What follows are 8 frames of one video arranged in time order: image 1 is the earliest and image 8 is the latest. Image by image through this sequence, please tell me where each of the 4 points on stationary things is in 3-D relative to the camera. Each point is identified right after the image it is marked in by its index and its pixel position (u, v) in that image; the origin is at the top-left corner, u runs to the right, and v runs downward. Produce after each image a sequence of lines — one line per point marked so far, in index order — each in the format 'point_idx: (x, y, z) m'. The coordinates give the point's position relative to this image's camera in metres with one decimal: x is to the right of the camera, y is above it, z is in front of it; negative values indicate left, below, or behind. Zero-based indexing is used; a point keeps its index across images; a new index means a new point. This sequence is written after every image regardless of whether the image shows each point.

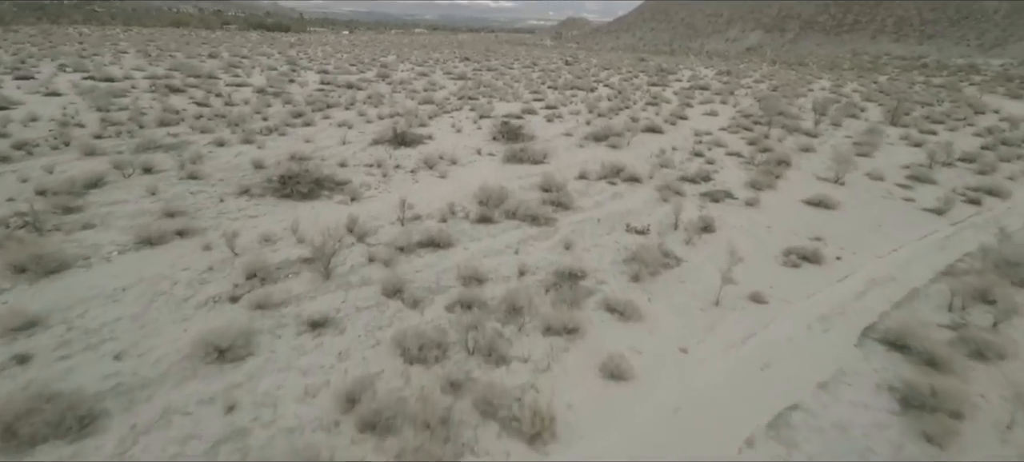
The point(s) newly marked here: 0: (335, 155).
0: (-4.3, +1.8, +10.3) m
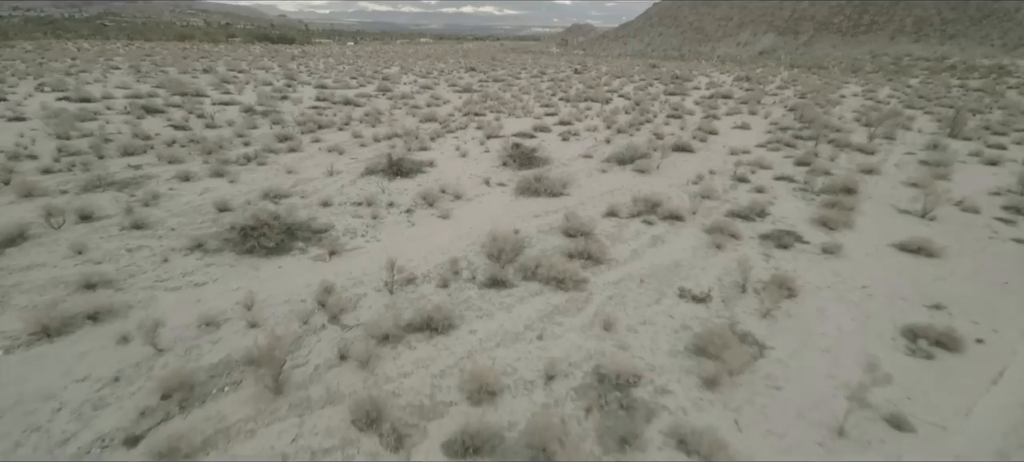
0: (-4.0, +0.8, +8.7) m
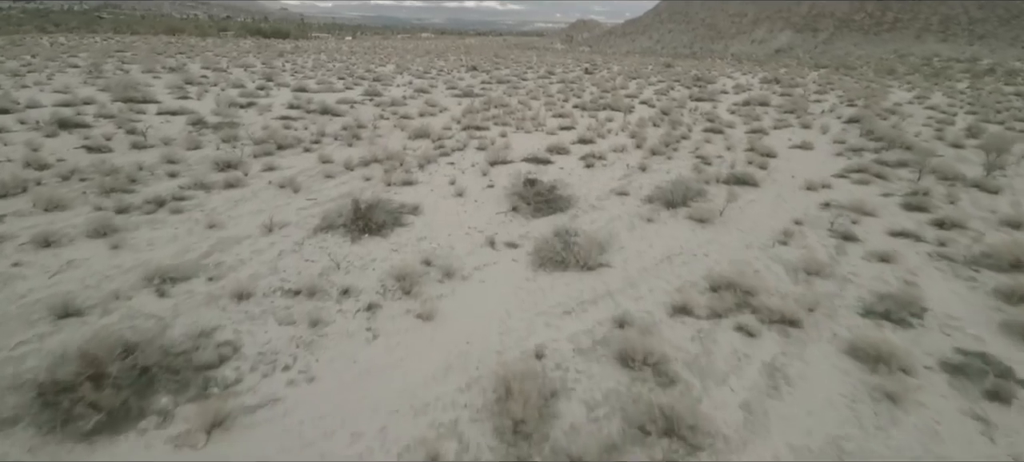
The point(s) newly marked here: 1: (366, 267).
0: (-3.7, -0.4, +5.9) m
1: (-2.0, -0.5, +5.9) m
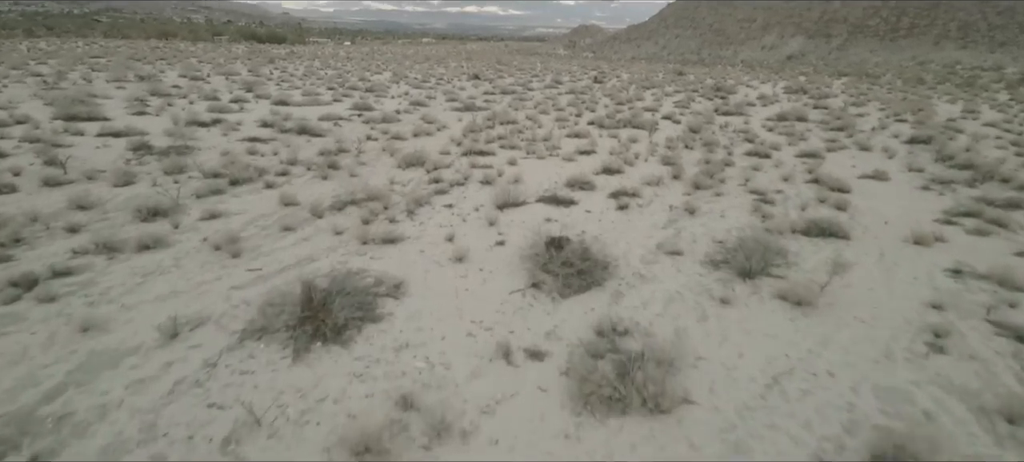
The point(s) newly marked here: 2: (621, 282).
0: (-3.5, -1.6, +3.6) m
1: (-1.8, -1.6, +3.6) m
2: (+1.5, -0.7, +6.0) m
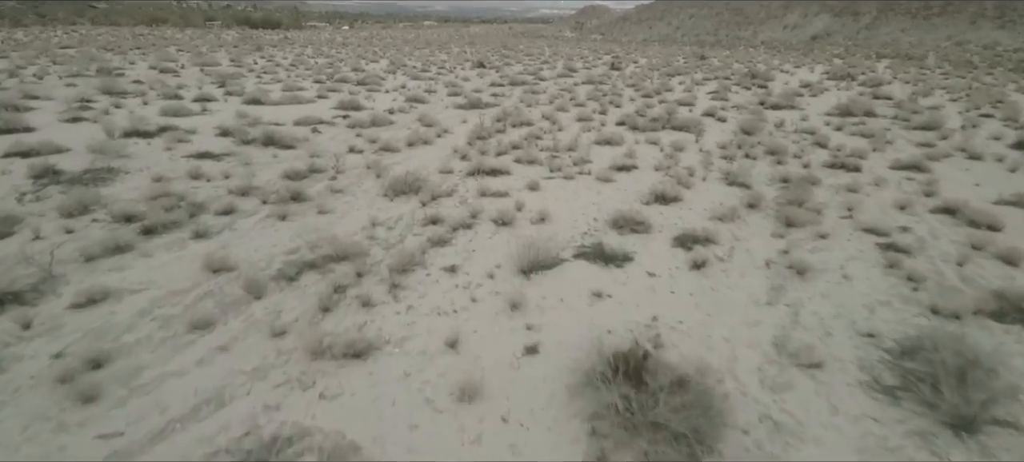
0: (-3.1, -2.7, +1.1) m
1: (-1.4, -2.8, +1.2) m
2: (+1.9, -1.8, +3.5) m
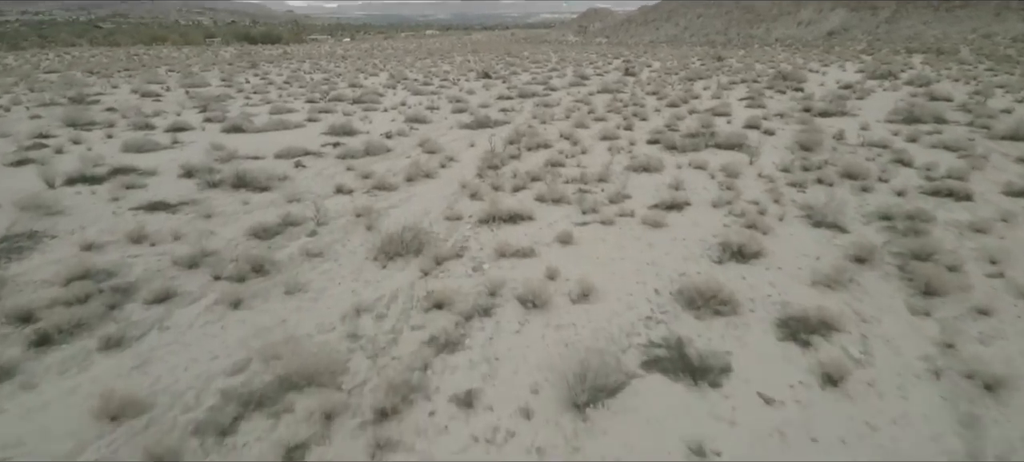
0: (-2.7, -3.7, -0.7) m
1: (-1.0, -3.7, -0.7) m
2: (+2.3, -2.7, +1.5) m
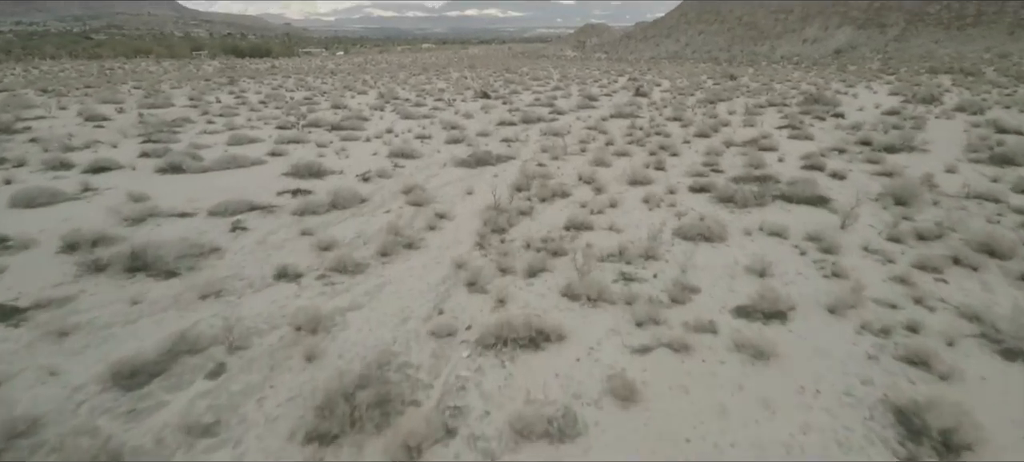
0: (-2.4, -4.9, -3.4) m
1: (-0.7, -4.9, -3.4) m
2: (+2.6, -3.9, -1.1) m
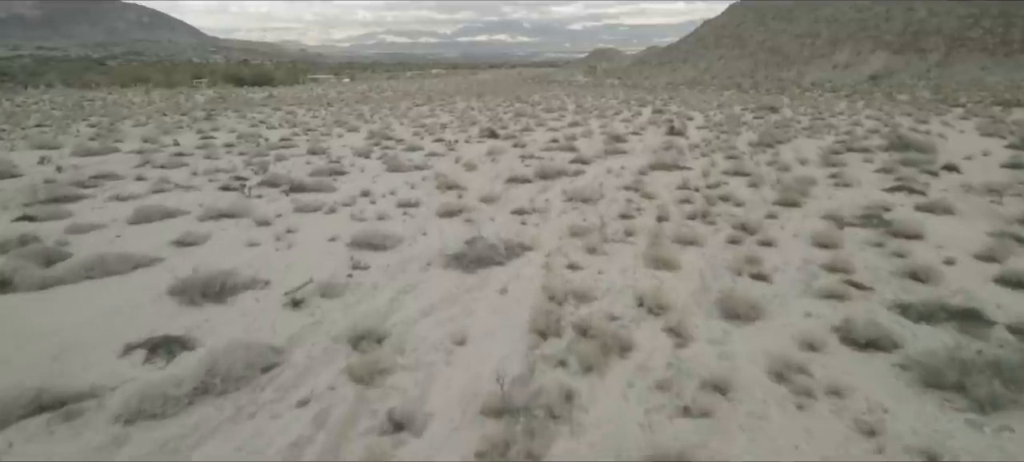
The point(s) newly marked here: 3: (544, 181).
0: (-2.4, -6.6, -7.6) m
1: (-0.7, -6.6, -7.6) m
2: (+2.6, -5.7, -5.3) m
3: (+1.0, +1.6, +12.8) m
